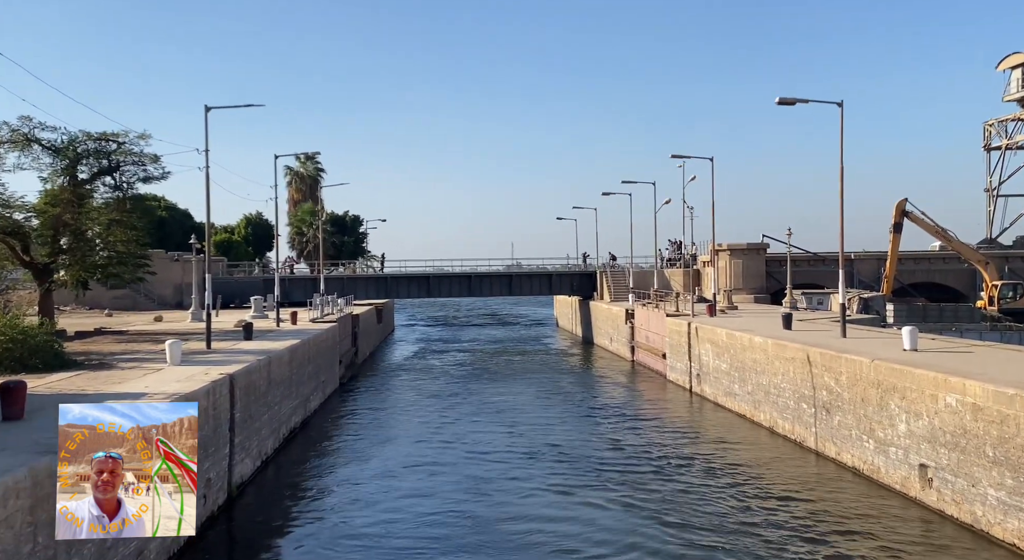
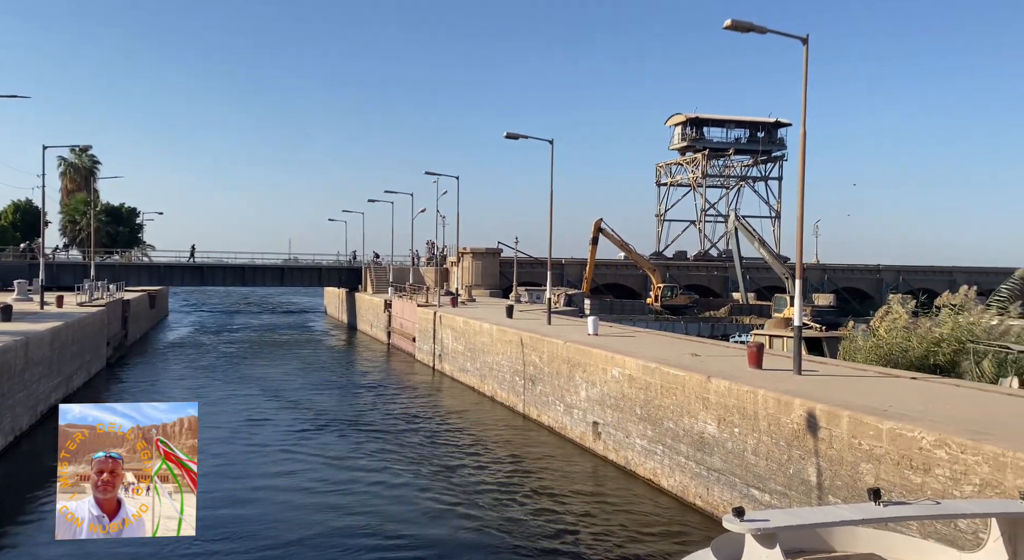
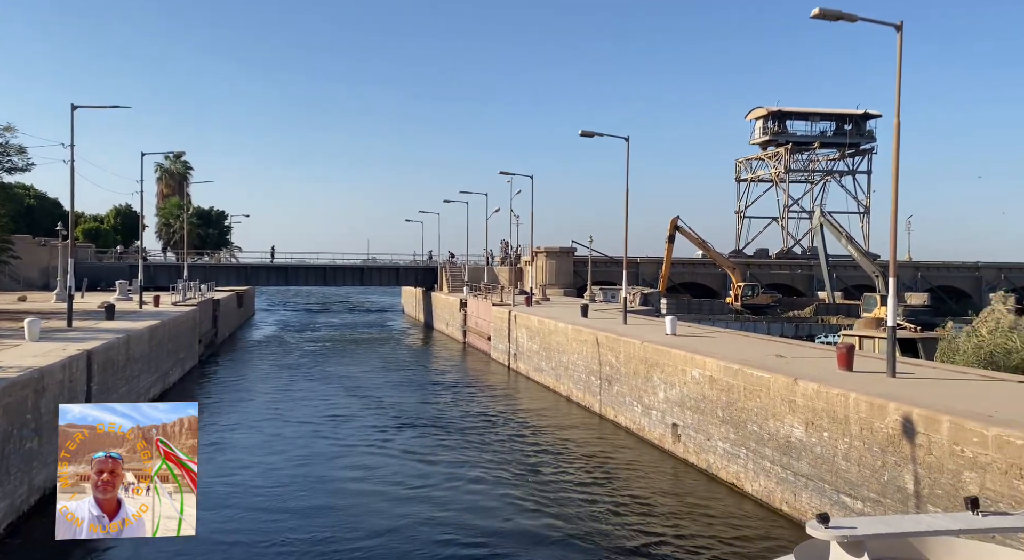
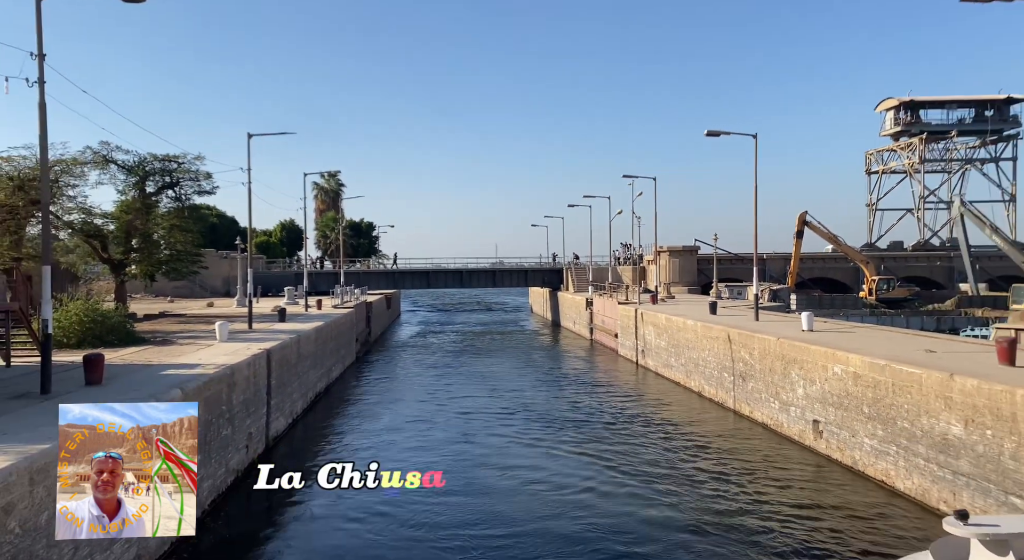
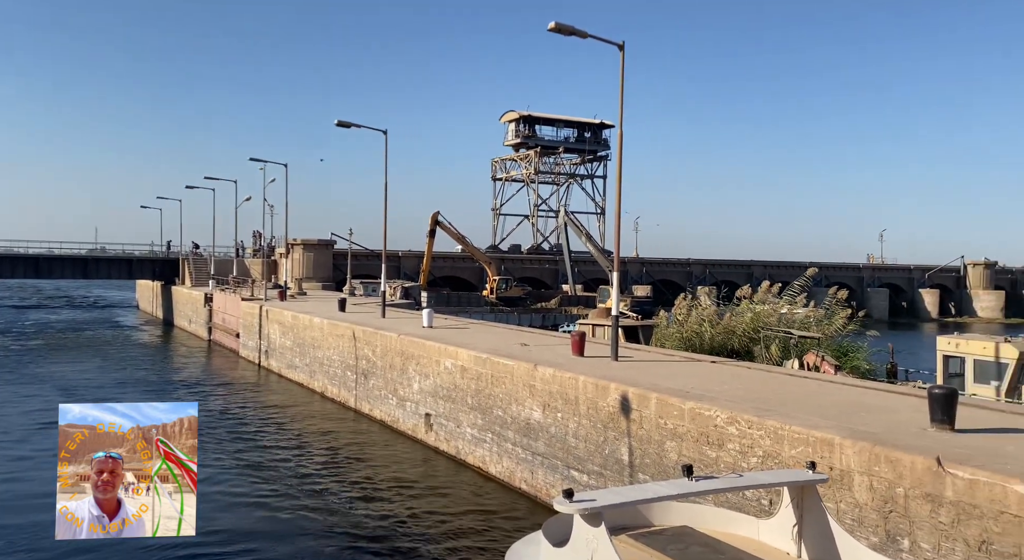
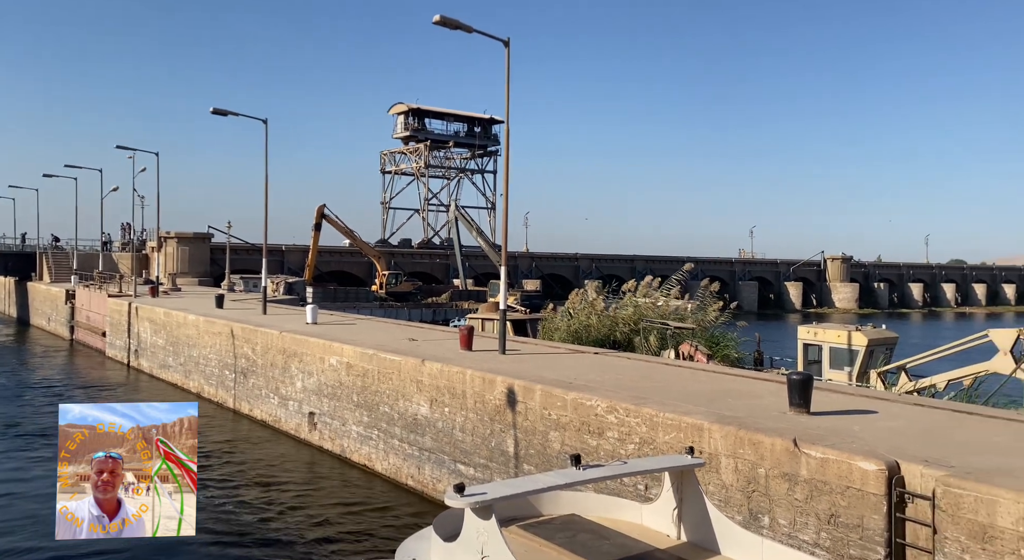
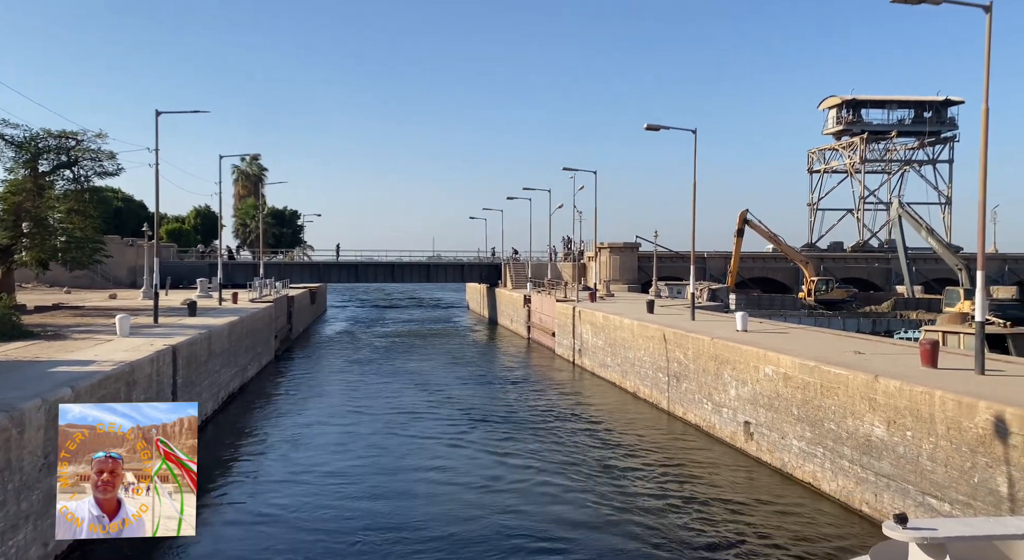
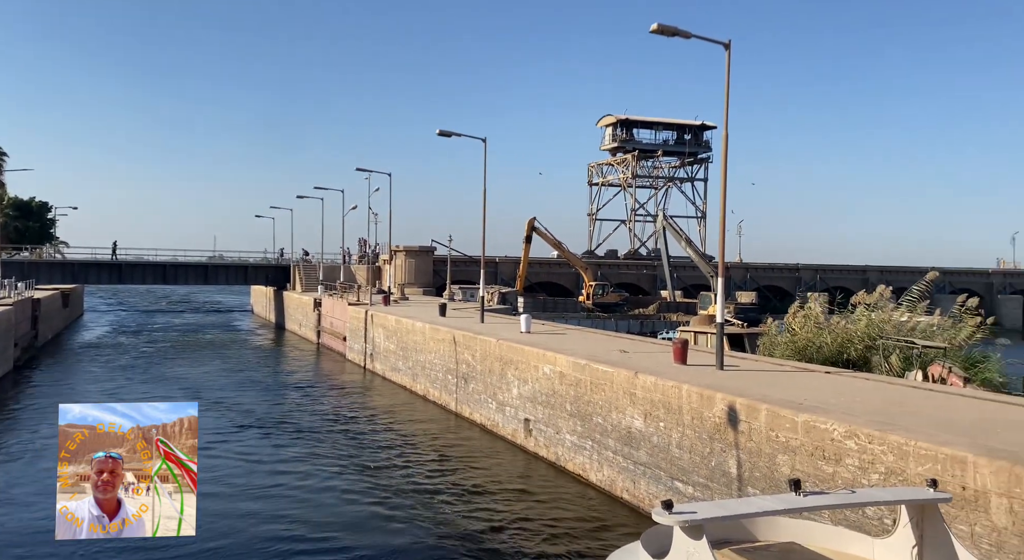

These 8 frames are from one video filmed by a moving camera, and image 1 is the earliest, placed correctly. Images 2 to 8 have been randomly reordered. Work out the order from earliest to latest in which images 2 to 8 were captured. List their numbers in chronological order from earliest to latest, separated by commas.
4, 7, 3, 2, 8, 5, 6
